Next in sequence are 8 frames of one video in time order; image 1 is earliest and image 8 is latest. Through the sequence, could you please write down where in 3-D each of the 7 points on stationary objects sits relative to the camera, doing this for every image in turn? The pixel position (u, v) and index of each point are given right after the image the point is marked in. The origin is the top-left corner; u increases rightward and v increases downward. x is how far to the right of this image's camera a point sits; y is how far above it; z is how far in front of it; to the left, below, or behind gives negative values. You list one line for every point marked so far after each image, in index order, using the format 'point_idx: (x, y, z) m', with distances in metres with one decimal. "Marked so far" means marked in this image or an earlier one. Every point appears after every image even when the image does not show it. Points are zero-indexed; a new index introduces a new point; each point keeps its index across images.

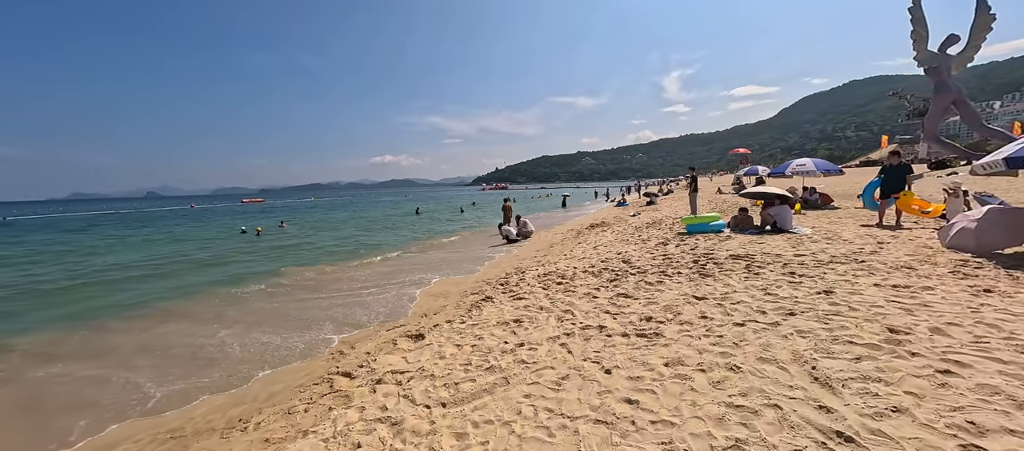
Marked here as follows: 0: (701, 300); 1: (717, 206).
0: (+2.2, -0.9, +4.3) m
1: (+9.8, +0.9, +17.3) m
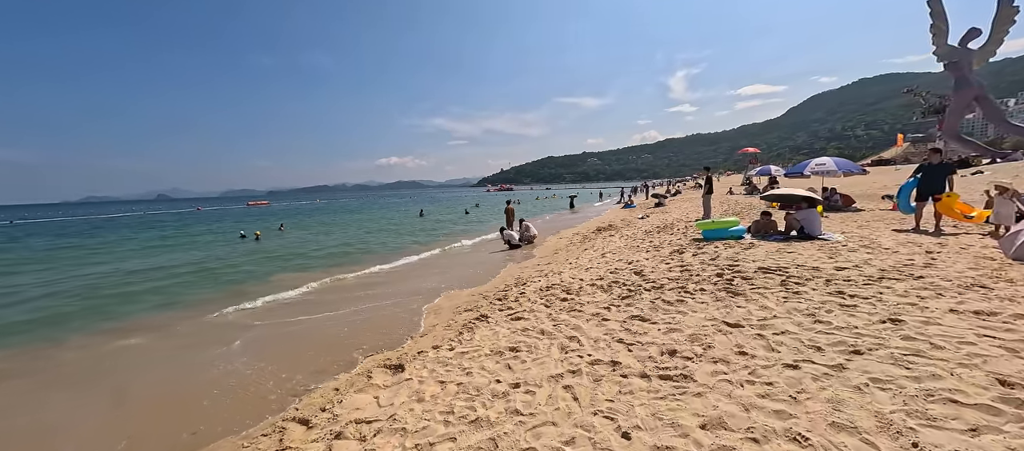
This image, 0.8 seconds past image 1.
0: (+2.2, -1.0, +3.5) m
1: (+10.0, +0.7, +16.5) m
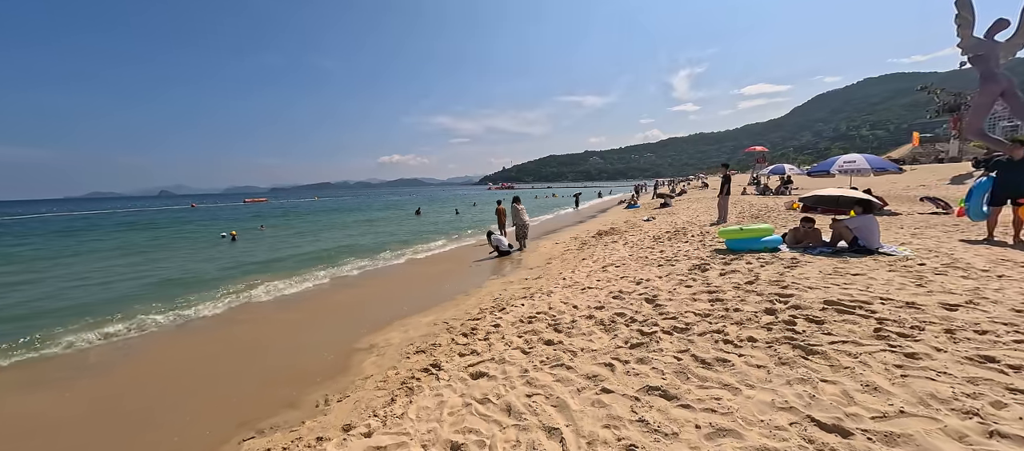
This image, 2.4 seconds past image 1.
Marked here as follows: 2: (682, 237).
0: (+1.8, -1.2, +2.0) m
1: (+9.6, +0.6, +14.9) m
2: (+4.4, -0.3, +9.3) m
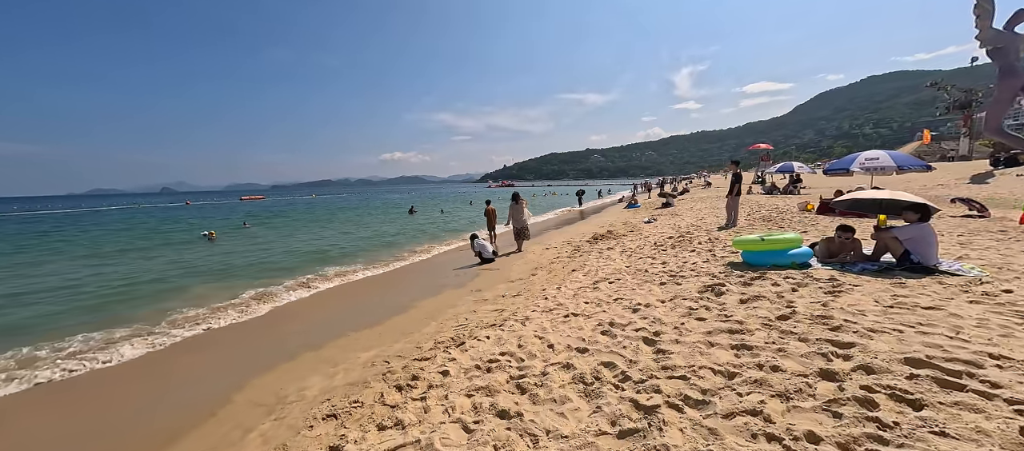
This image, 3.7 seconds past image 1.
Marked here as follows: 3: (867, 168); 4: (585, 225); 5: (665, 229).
0: (+1.3, -1.3, +0.8) m
1: (+9.2, +0.5, +13.6) m
2: (+4.0, -0.4, +8.1) m
3: (+11.8, +1.9, +12.0) m
4: (+3.3, 0.0, +16.2) m
5: (+4.9, -0.1, +11.6) m
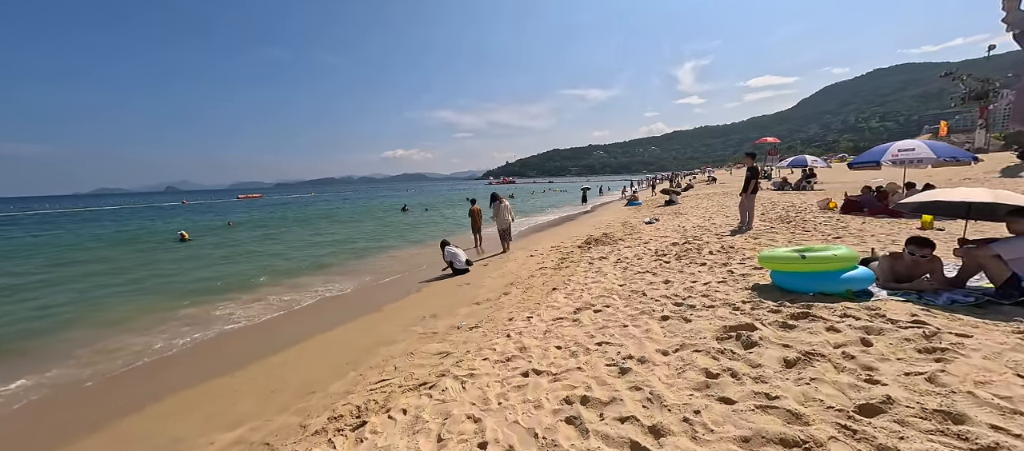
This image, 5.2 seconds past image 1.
0: (+0.7, -1.5, -0.7) m
1: (+8.7, +0.4, +12.1) m
2: (+3.4, -0.5, +6.6) m
3: (+11.2, +1.9, +10.4) m
4: (+2.8, 0.0, +14.7) m
5: (+4.4, -0.2, +10.1) m
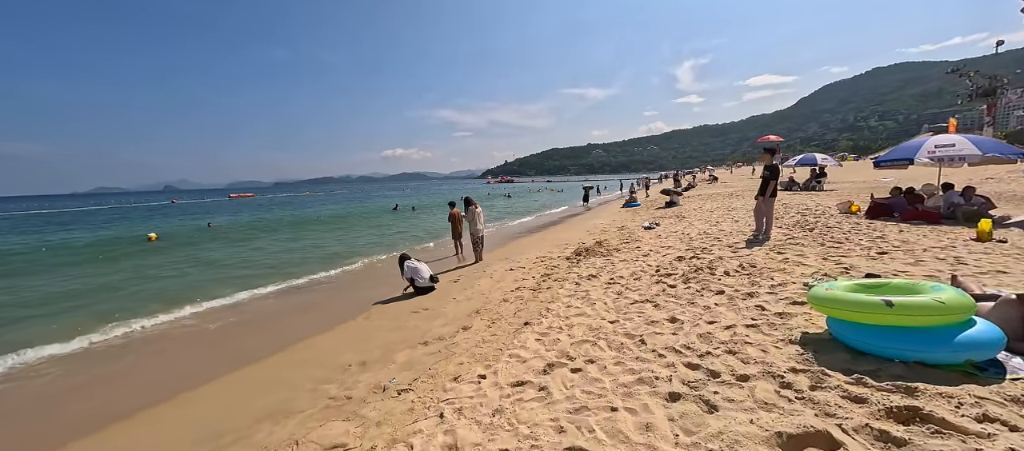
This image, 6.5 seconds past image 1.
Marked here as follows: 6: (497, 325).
0: (+0.2, -1.7, -2.1) m
1: (+8.1, +0.3, +10.7) m
2: (+2.9, -0.7, +5.2) m
3: (+10.7, +1.7, +9.1) m
4: (+2.2, -0.2, +13.3) m
5: (+3.8, -0.4, +8.7) m
6: (-0.2, -1.3, +4.9) m
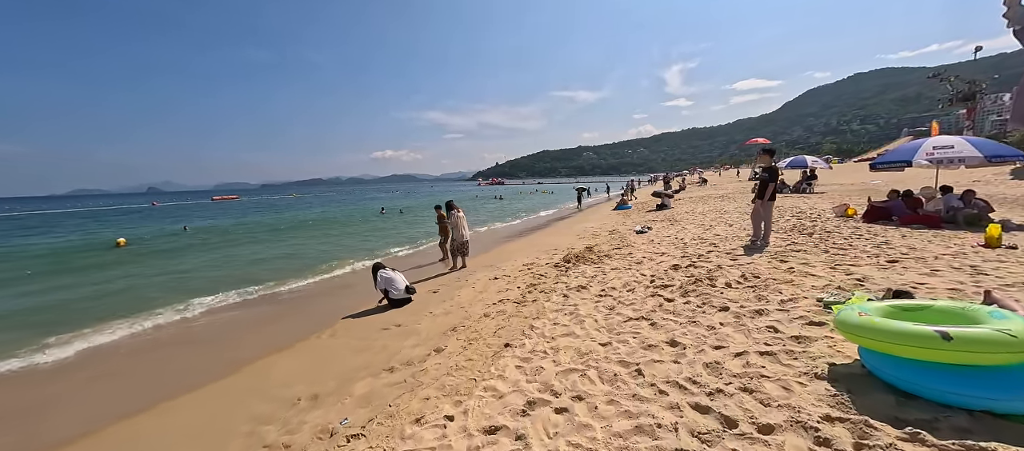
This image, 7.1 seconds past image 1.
0: (+0.1, -1.8, -2.6) m
1: (+7.7, +0.1, +10.4) m
2: (+2.6, -0.8, +4.7) m
3: (+10.3, +1.6, +8.8) m
4: (+1.8, -0.3, +12.8) m
5: (+3.5, -0.5, +8.3) m
6: (-0.5, -1.4, +4.3) m
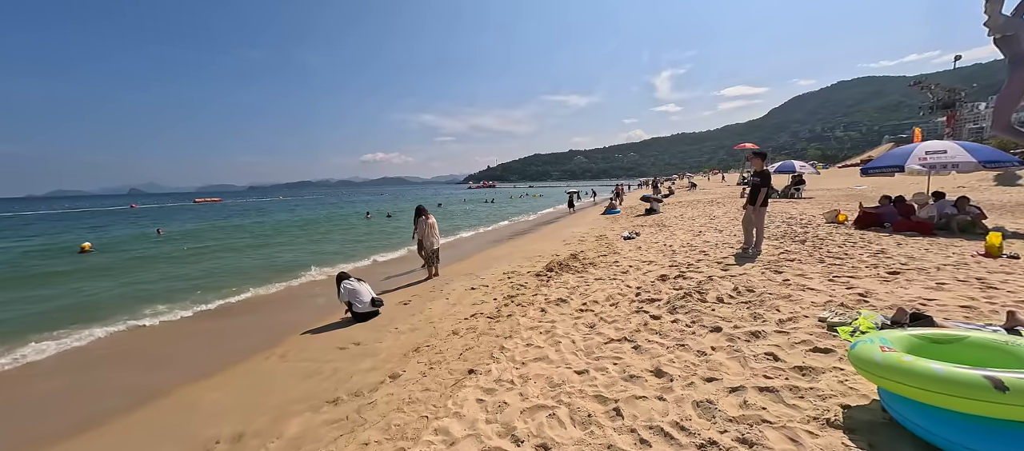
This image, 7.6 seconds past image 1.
0: (-0.1, -1.8, -3.2) m
1: (+7.2, 0.0, +10.0) m
2: (+2.2, -0.9, +4.3) m
3: (+9.9, +1.4, +8.5) m
4: (+1.2, -0.5, +12.3) m
5: (+3.0, -0.6, +7.8) m
6: (-0.8, -1.5, +3.8) m
